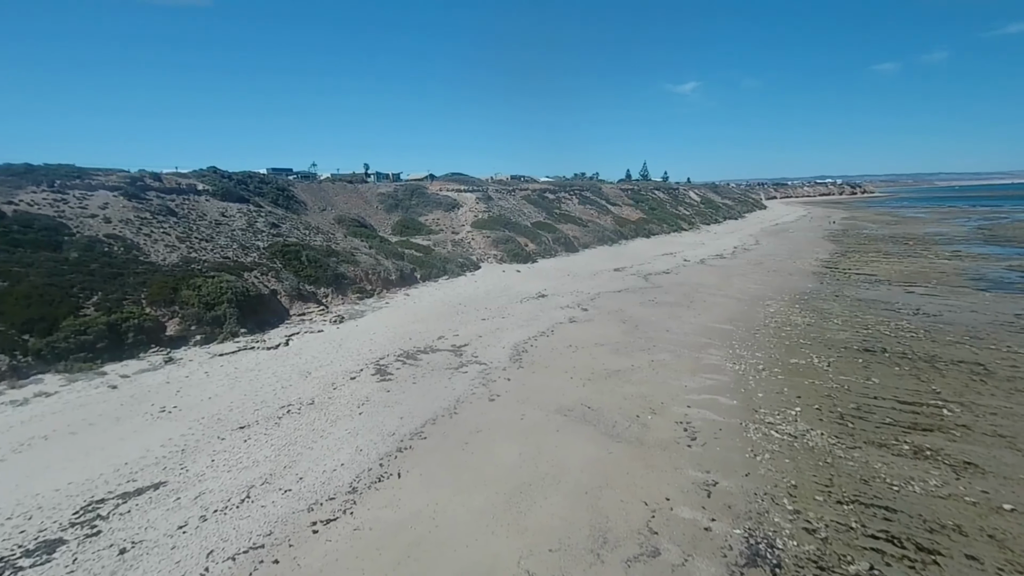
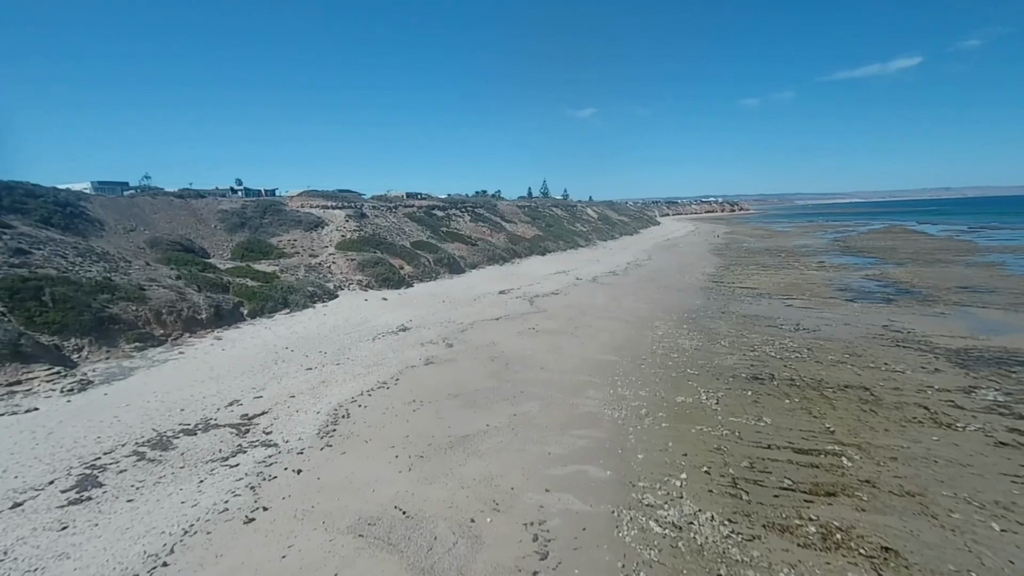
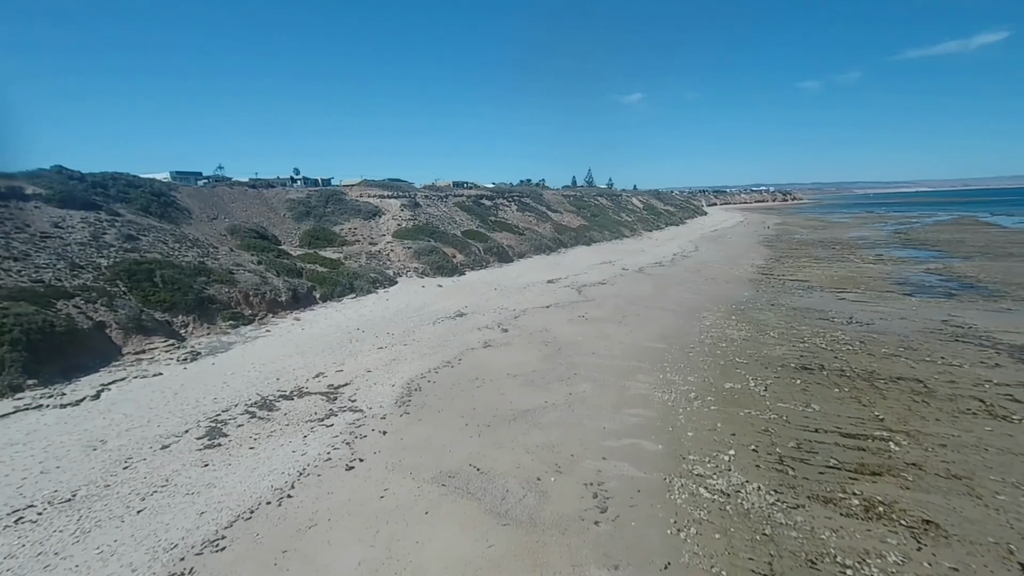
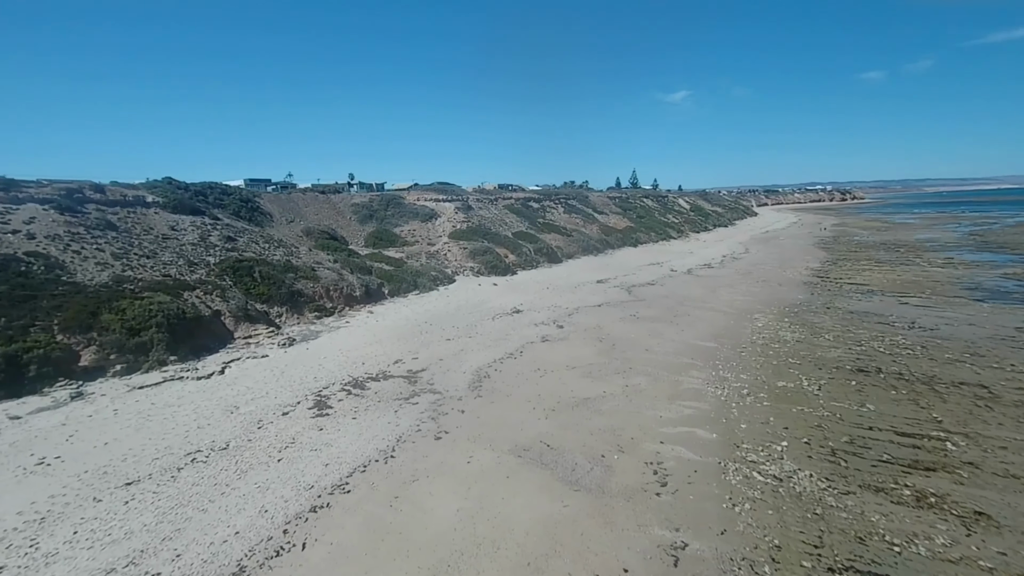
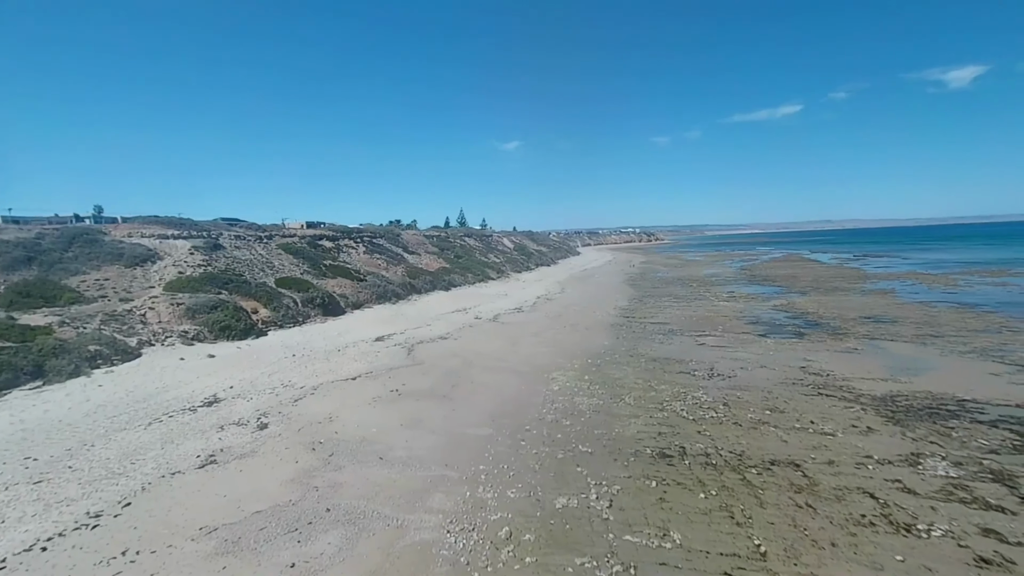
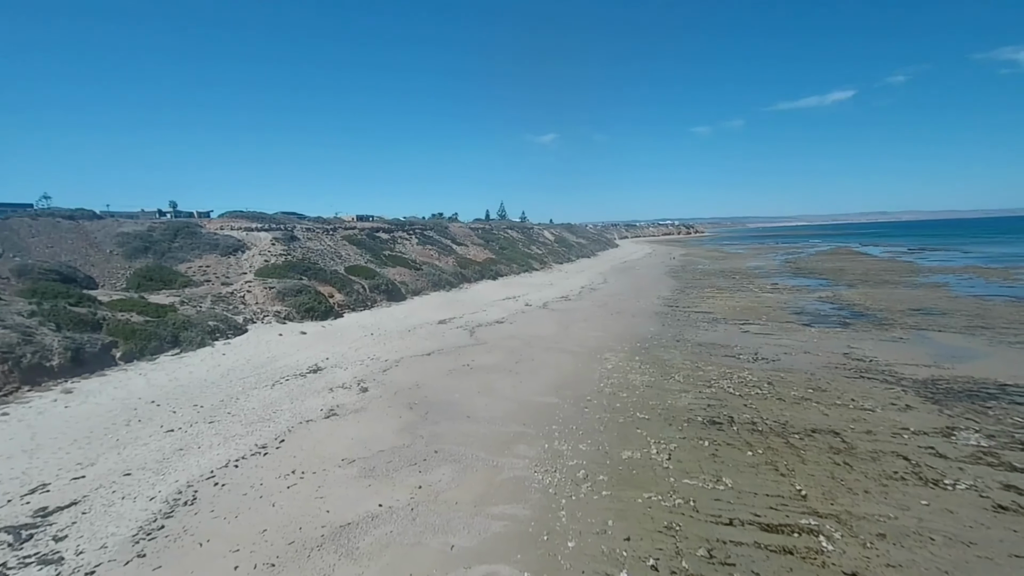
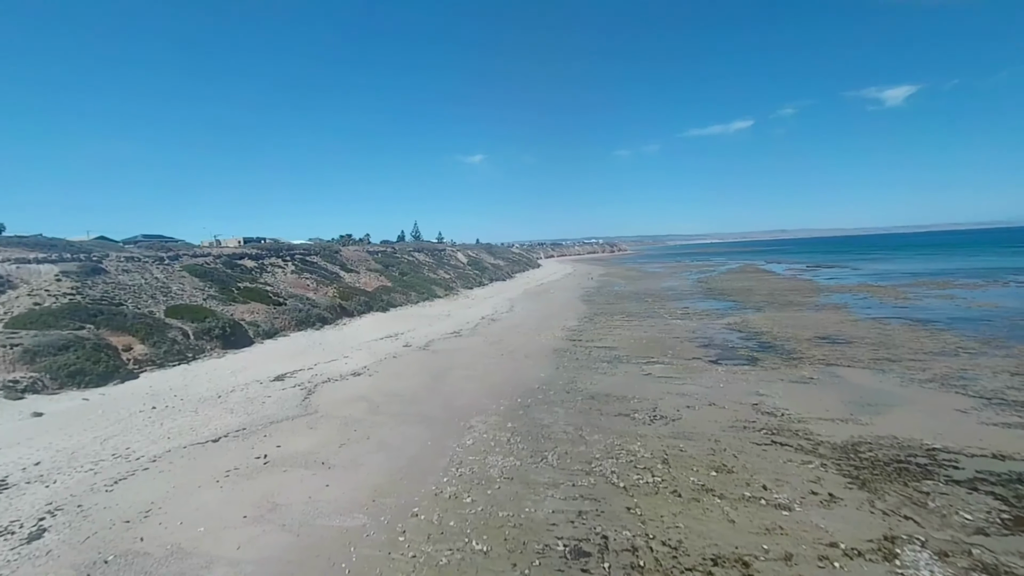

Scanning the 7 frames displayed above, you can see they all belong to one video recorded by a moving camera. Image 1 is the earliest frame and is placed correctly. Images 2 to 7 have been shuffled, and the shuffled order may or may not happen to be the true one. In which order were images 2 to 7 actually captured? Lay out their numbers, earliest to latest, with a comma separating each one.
4, 3, 2, 6, 5, 7
